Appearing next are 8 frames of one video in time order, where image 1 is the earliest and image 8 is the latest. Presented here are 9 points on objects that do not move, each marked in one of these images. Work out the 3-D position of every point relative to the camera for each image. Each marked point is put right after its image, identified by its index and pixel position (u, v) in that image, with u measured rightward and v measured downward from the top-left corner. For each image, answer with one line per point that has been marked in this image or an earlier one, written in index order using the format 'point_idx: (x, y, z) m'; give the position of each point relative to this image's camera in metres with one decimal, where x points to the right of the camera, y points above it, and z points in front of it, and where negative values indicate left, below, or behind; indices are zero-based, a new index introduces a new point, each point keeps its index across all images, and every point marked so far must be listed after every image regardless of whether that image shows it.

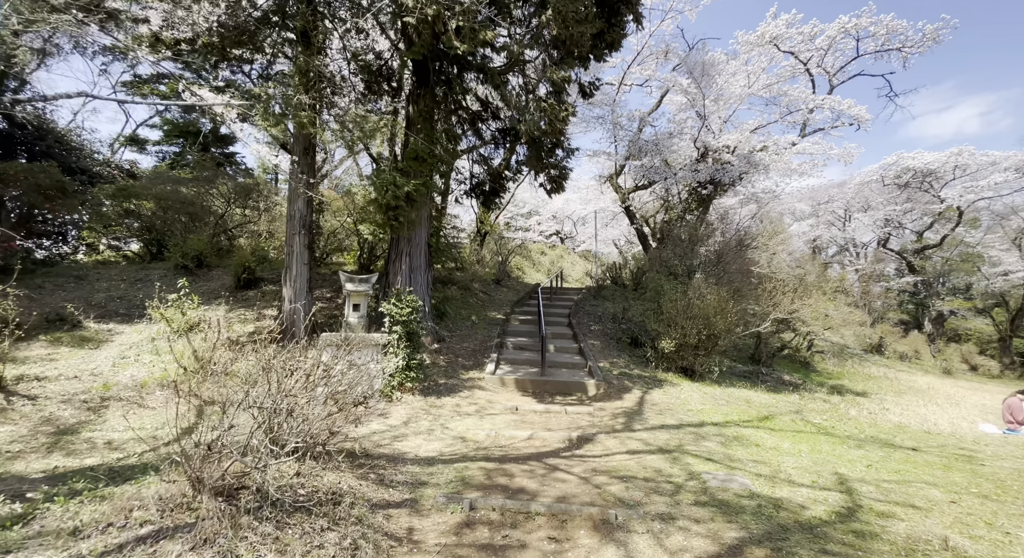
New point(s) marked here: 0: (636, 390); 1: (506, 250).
0: (+1.7, -1.5, +6.6) m
1: (-0.1, +0.9, +15.0) m
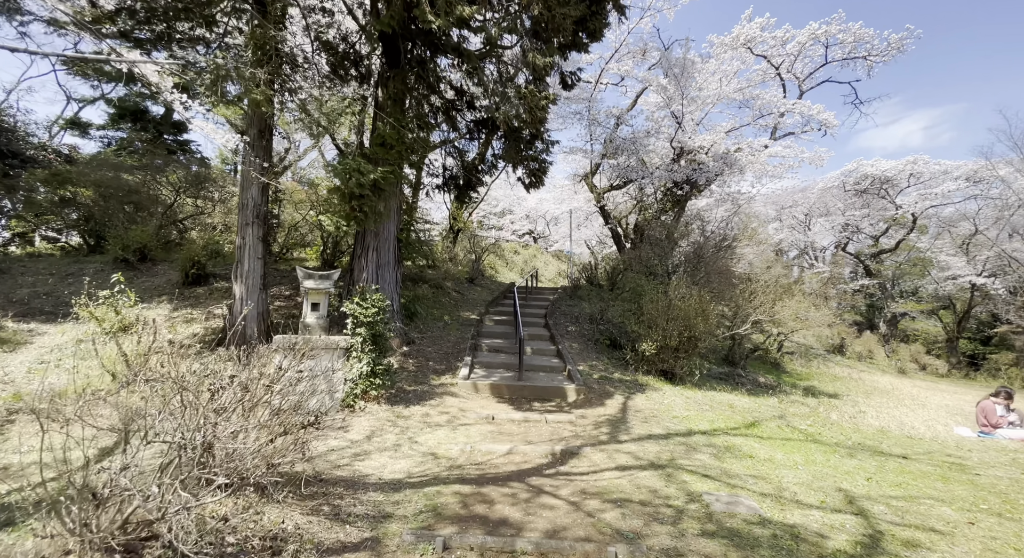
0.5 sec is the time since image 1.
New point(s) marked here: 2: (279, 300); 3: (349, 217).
0: (+1.3, -1.5, +6.2) m
1: (-0.9, +0.9, +14.5) m
2: (-3.6, -0.3, +7.7) m
3: (-2.1, +0.8, +6.4) m
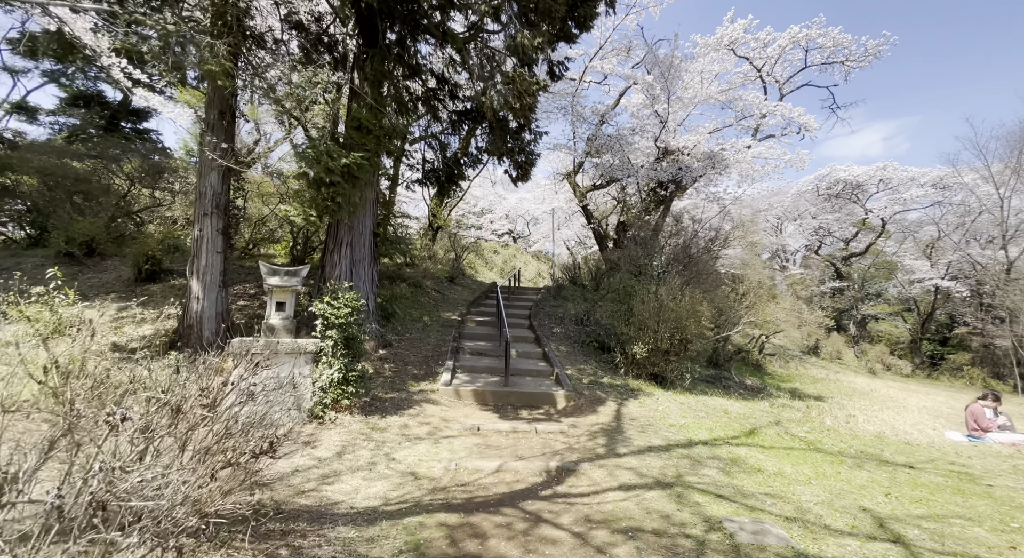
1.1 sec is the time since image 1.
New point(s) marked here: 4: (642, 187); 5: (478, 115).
0: (+1.2, -1.5, +5.9) m
1: (-1.5, +0.9, +14.0) m
2: (-3.9, -0.3, +7.1) m
3: (-2.3, +0.9, +5.9) m
4: (+3.7, +2.6, +14.1) m
5: (-0.6, +2.9, +8.7) m
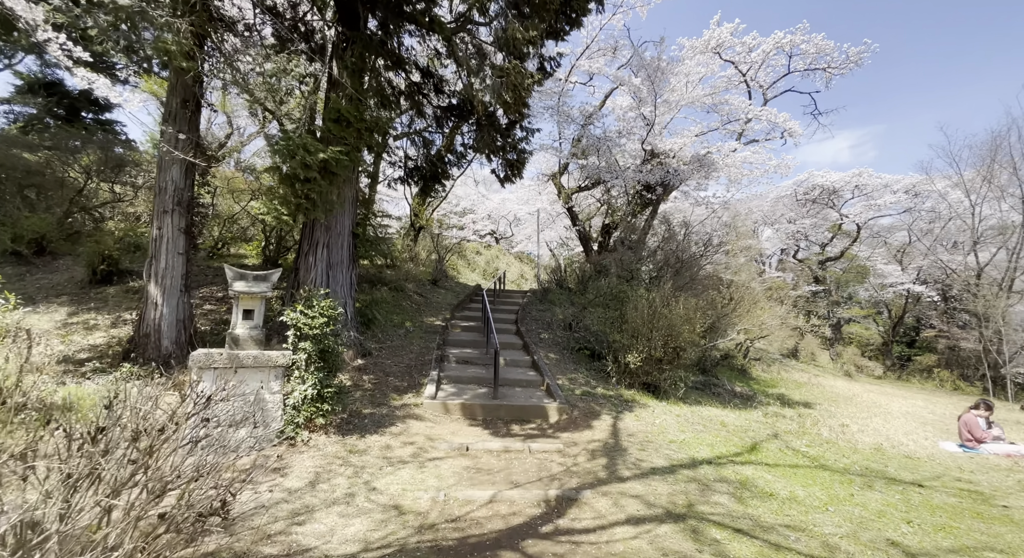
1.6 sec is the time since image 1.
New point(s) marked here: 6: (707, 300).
0: (+1.0, -1.5, +5.6) m
1: (-1.9, +0.8, +13.6) m
2: (-4.0, -0.3, +6.6) m
3: (-2.4, +0.8, +5.4) m
4: (+3.3, +2.5, +13.9) m
5: (-0.8, +2.8, +8.3) m
6: (+3.5, -0.4, +8.8) m
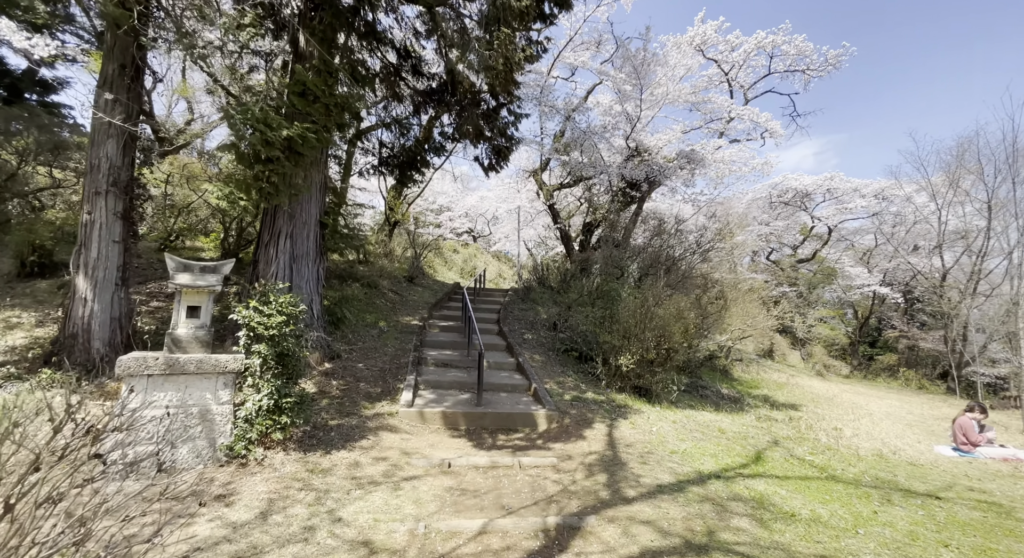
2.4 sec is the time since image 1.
0: (+0.9, -1.5, +5.1) m
1: (-2.5, +0.9, +13.0) m
2: (-4.2, -0.2, +5.8) m
3: (-2.5, +0.9, +4.8) m
4: (+2.8, +2.5, +13.6) m
5: (-1.1, +2.9, +7.7) m
6: (+3.2, -0.3, +8.5) m
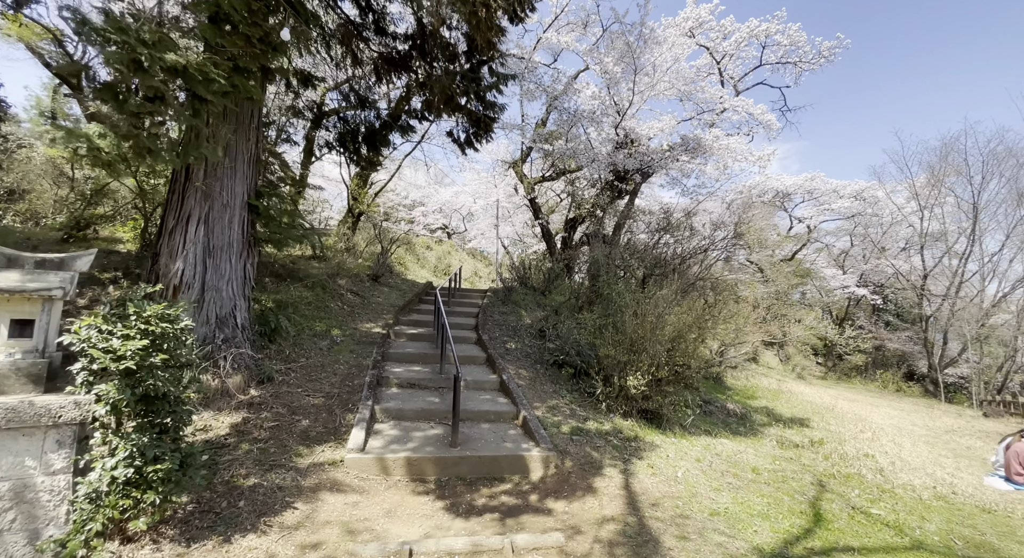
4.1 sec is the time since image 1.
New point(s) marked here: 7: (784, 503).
0: (+0.8, -1.5, +3.9) m
1: (-3.0, +0.9, +11.6) m
2: (-4.4, -0.2, +4.4) m
3: (-2.6, +0.9, +3.5) m
4: (+2.2, +2.5, +12.5) m
5: (-1.3, +2.9, +6.5) m
6: (+2.9, -0.4, +7.4) m
7: (+2.1, -1.7, +3.8) m
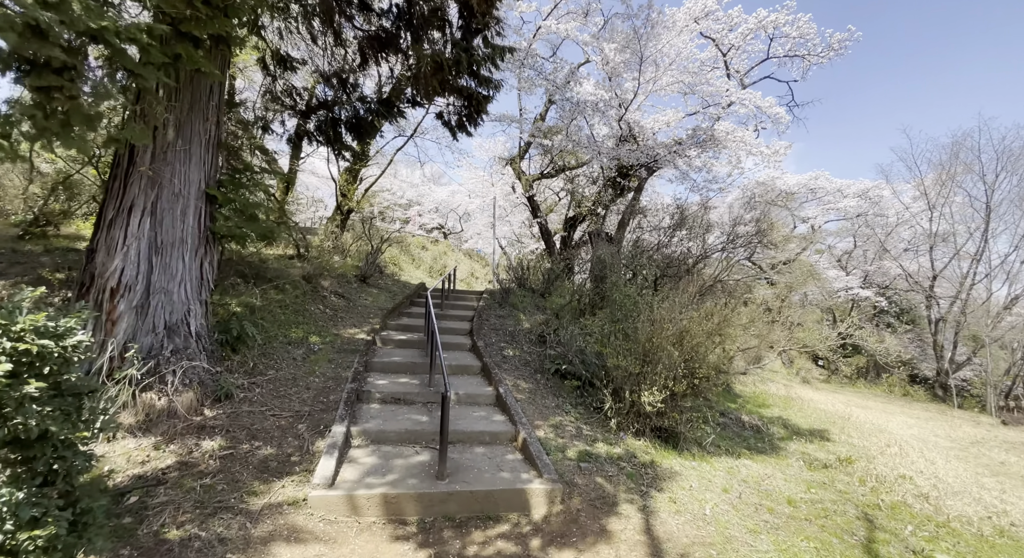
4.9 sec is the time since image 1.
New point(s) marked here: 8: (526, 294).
0: (+0.7, -1.5, +3.3) m
1: (-3.0, +0.9, +11.0) m
2: (-4.4, -0.2, +3.8) m
3: (-2.6, +0.9, +2.8) m
4: (+2.2, +2.5, +11.9) m
5: (-1.3, +2.9, +5.8) m
6: (+2.8, -0.4, +6.8) m
7: (+2.1, -1.7, +3.2) m
8: (+0.3, -0.3, +10.3) m
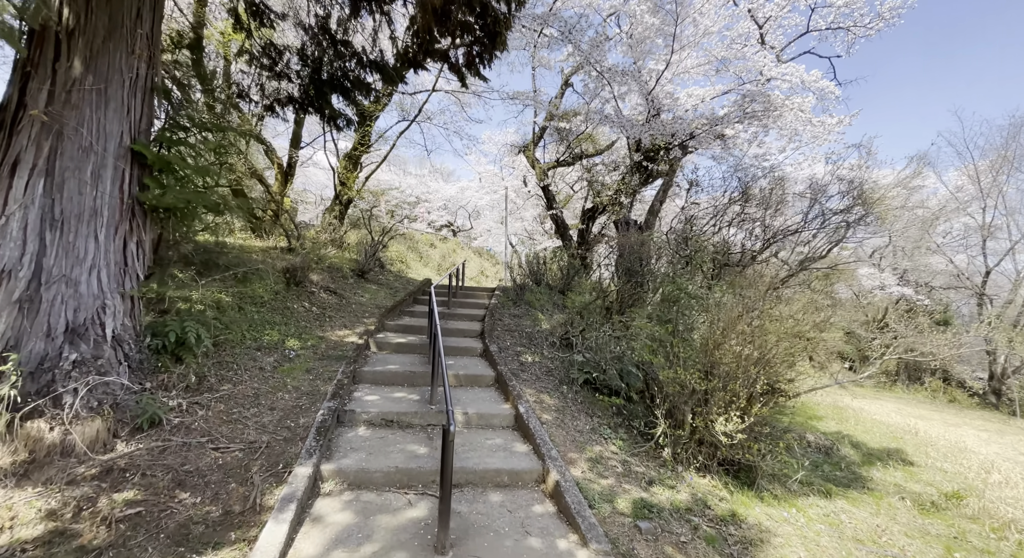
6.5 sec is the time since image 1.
0: (+0.9, -1.4, +2.2) m
1: (-2.7, +1.0, +10.0) m
2: (-4.2, -0.1, +2.8) m
3: (-2.5, +1.0, +1.8) m
4: (+2.5, +2.6, +10.8) m
5: (-1.1, +2.9, +4.8) m
6: (+3.1, -0.3, +5.7) m
7: (+2.2, -1.6, +2.0) m
8: (+0.6, -0.2, +9.2) m
